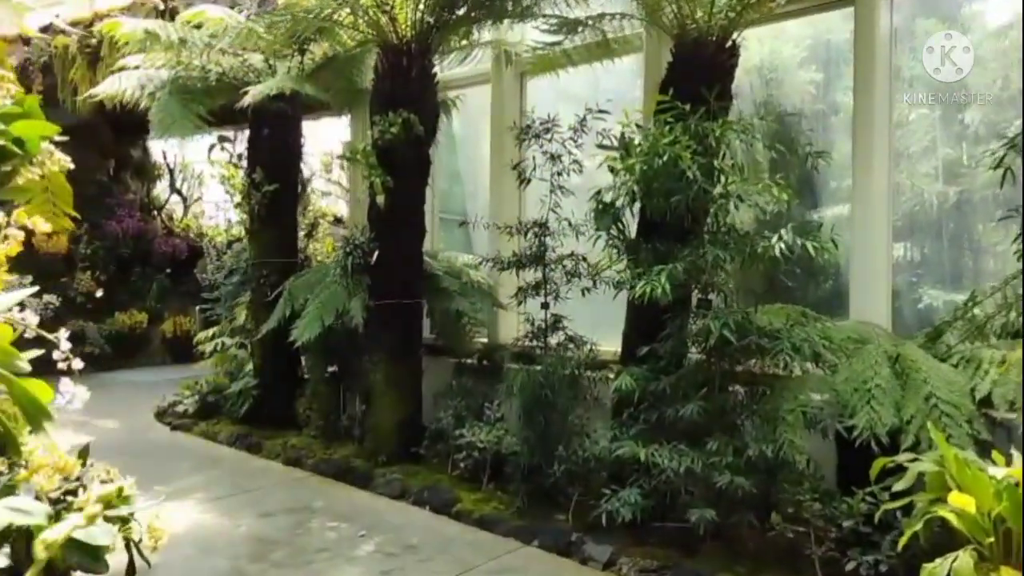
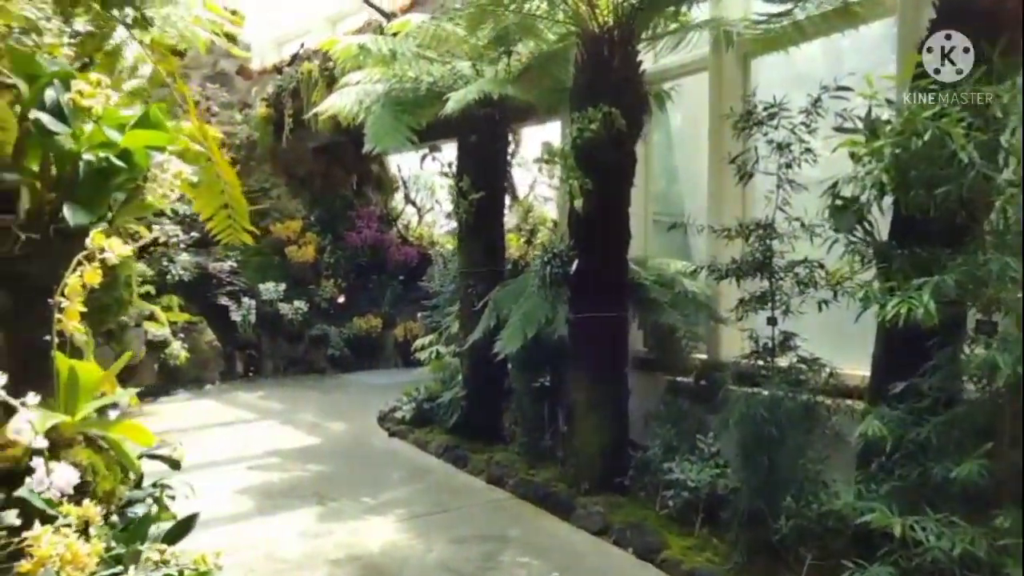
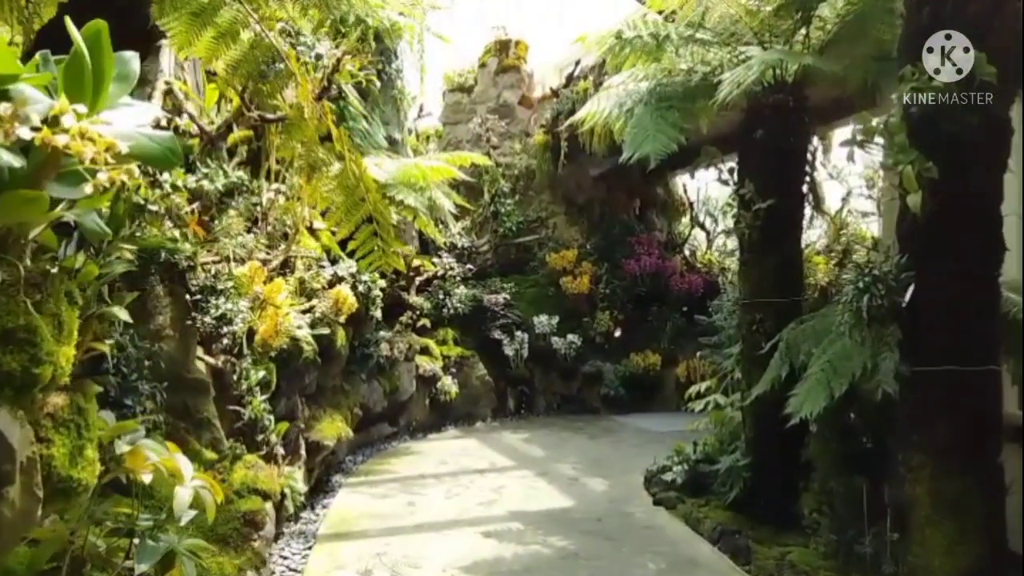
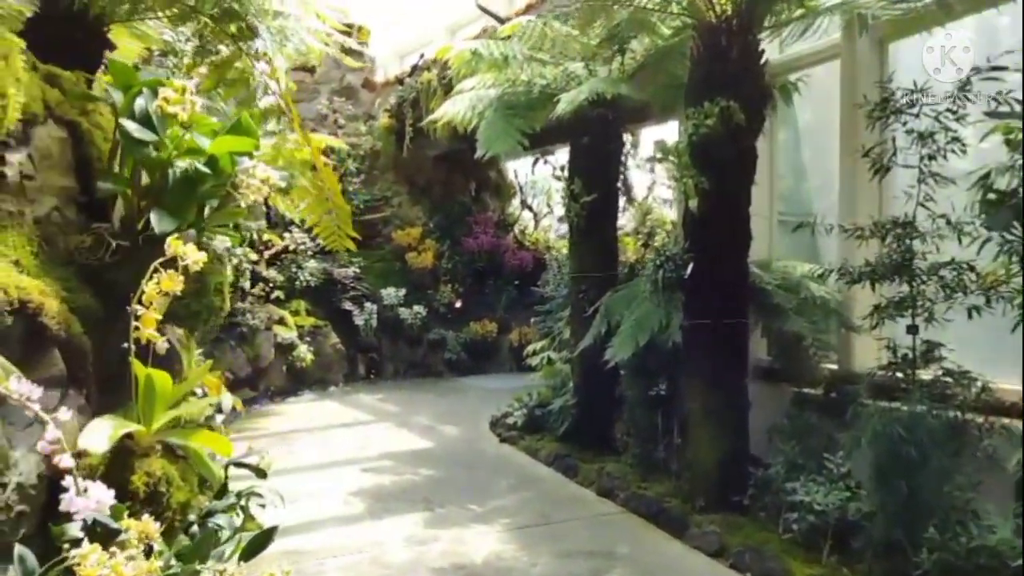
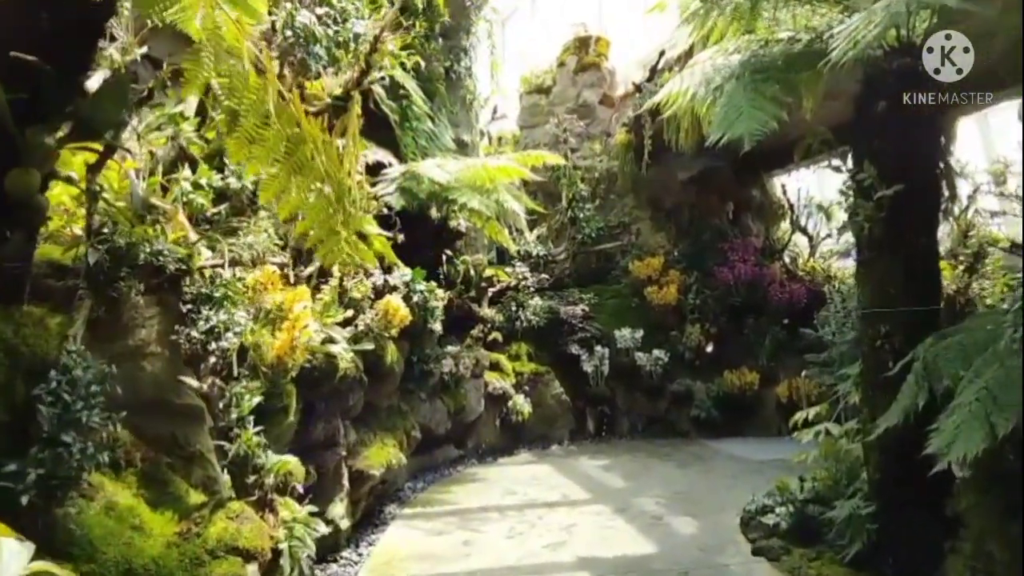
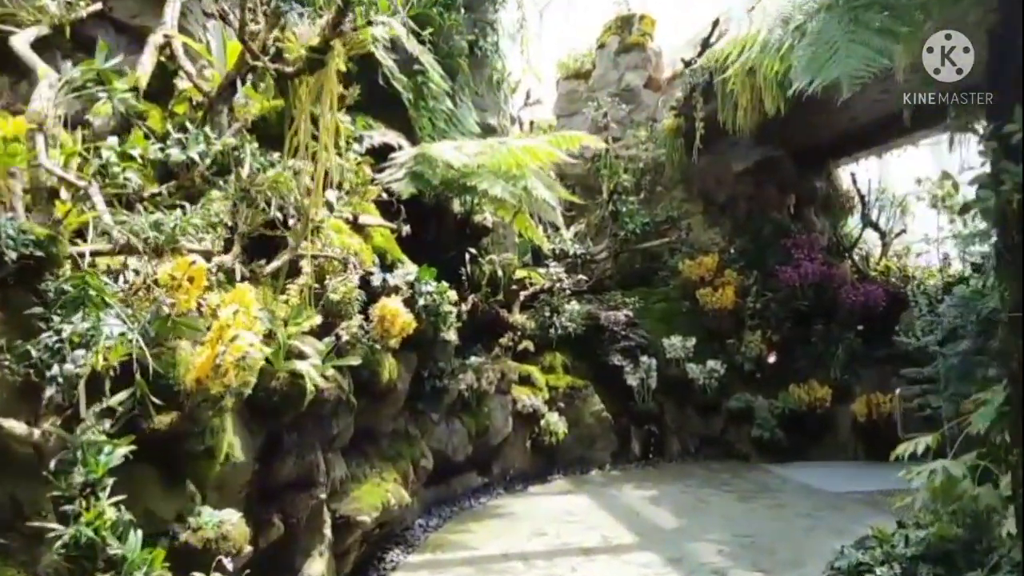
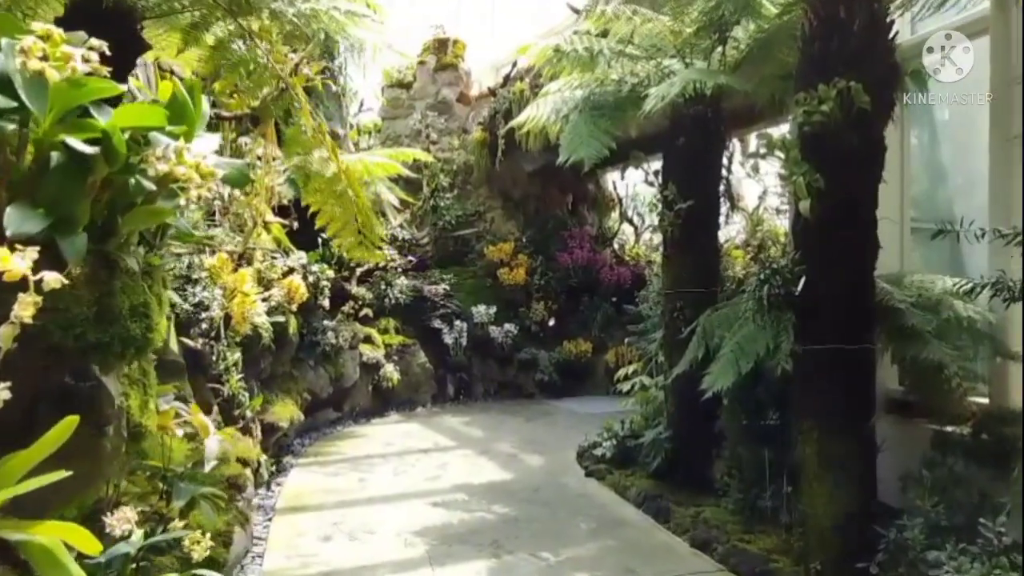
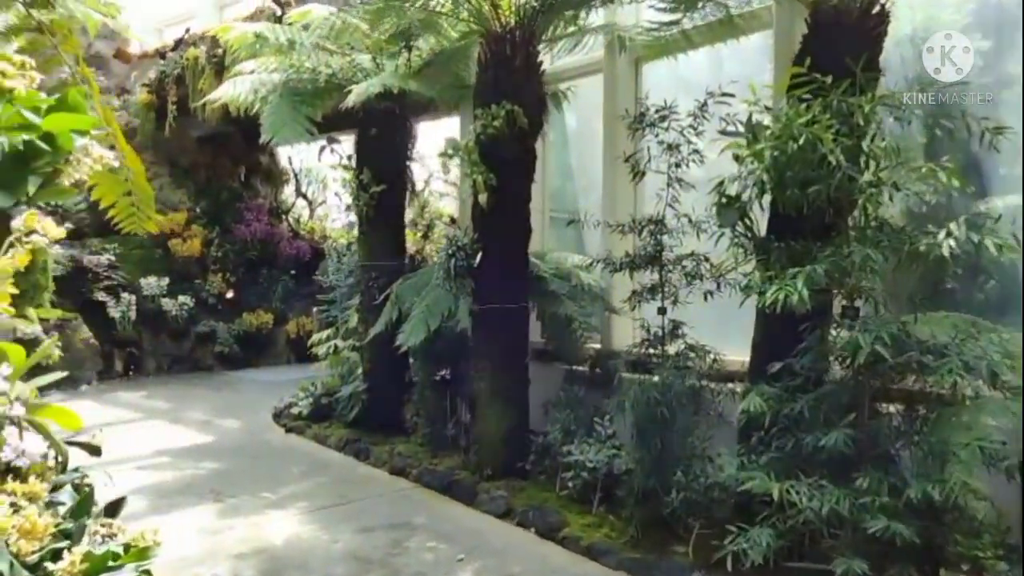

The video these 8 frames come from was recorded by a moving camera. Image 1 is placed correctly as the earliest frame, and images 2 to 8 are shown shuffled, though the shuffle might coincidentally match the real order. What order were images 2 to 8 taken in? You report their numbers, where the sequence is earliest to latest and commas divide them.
8, 2, 4, 7, 3, 5, 6
